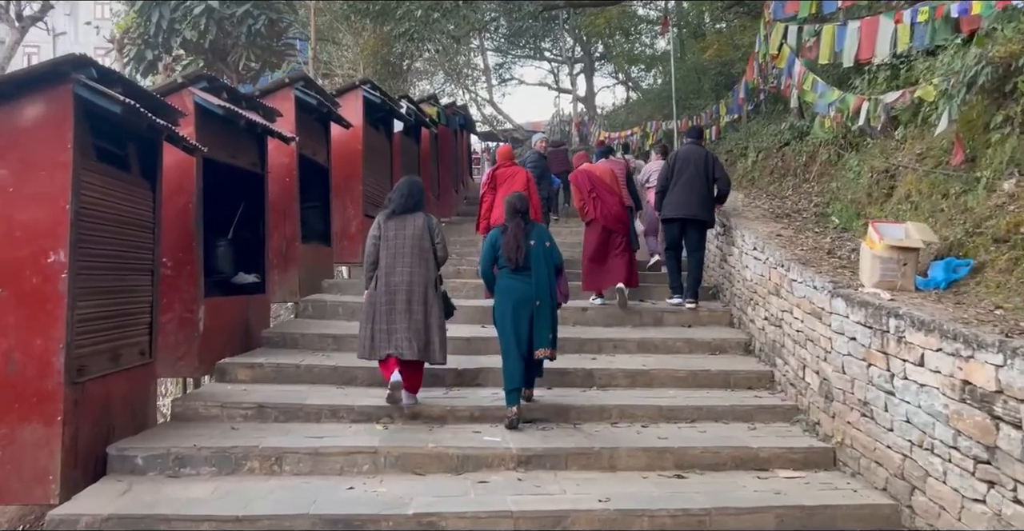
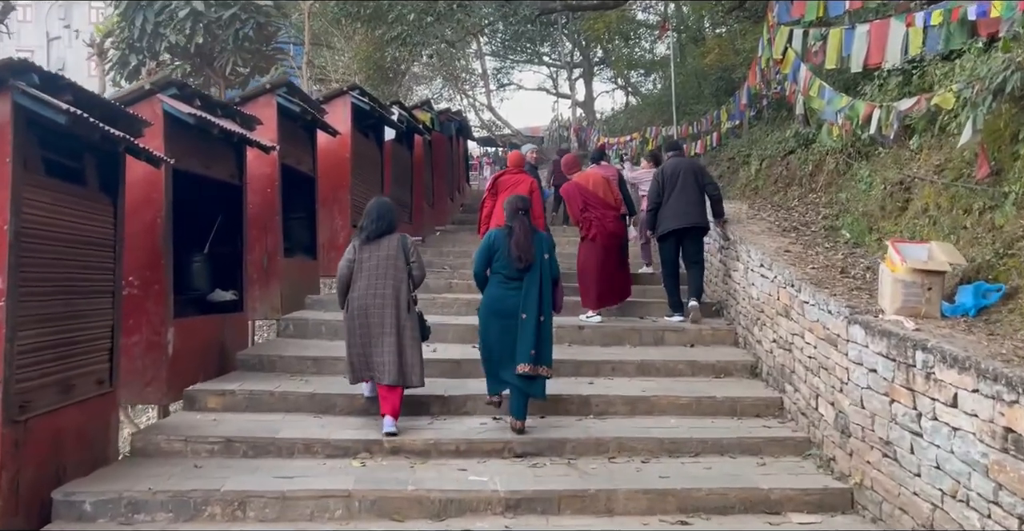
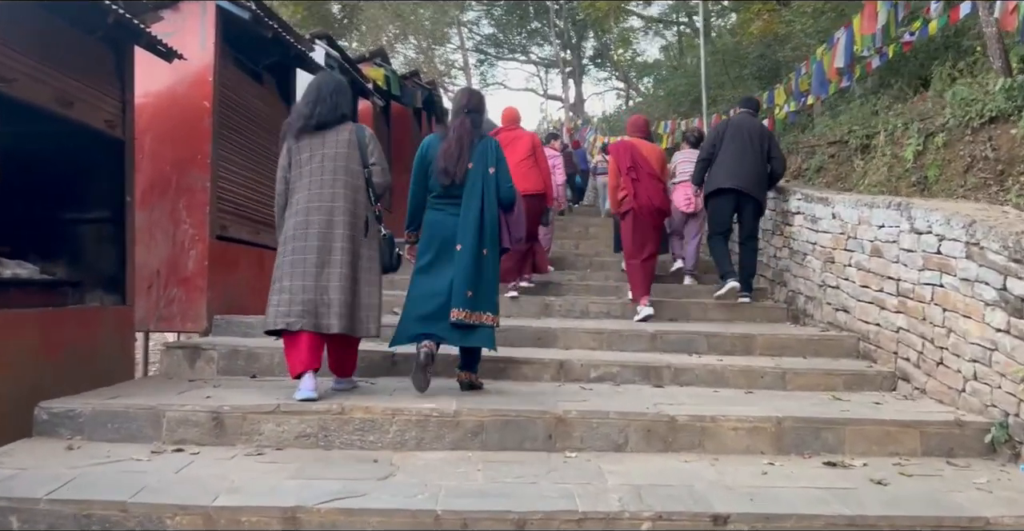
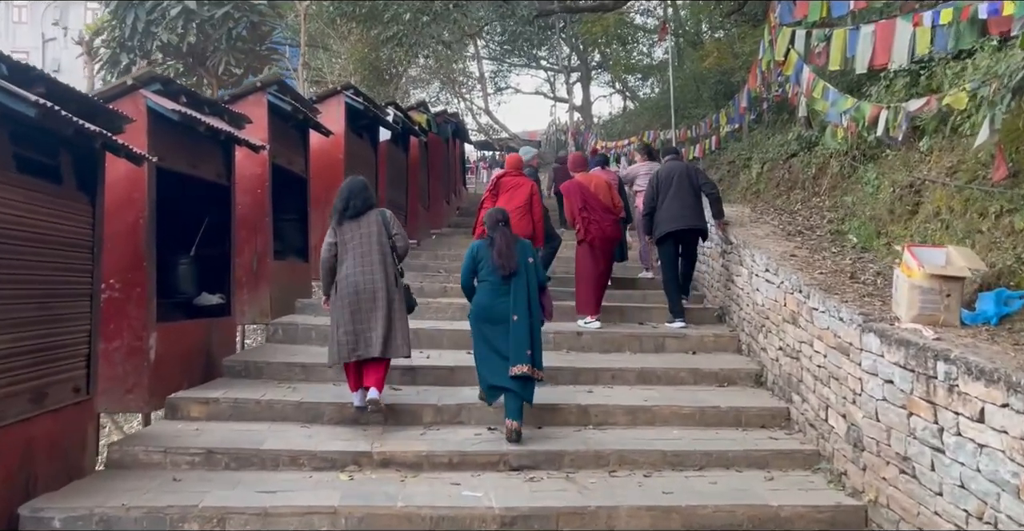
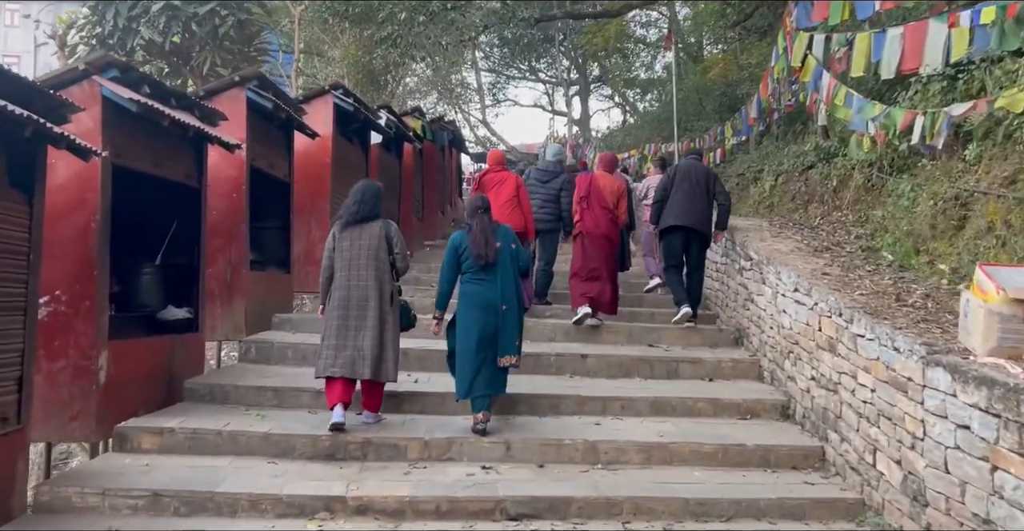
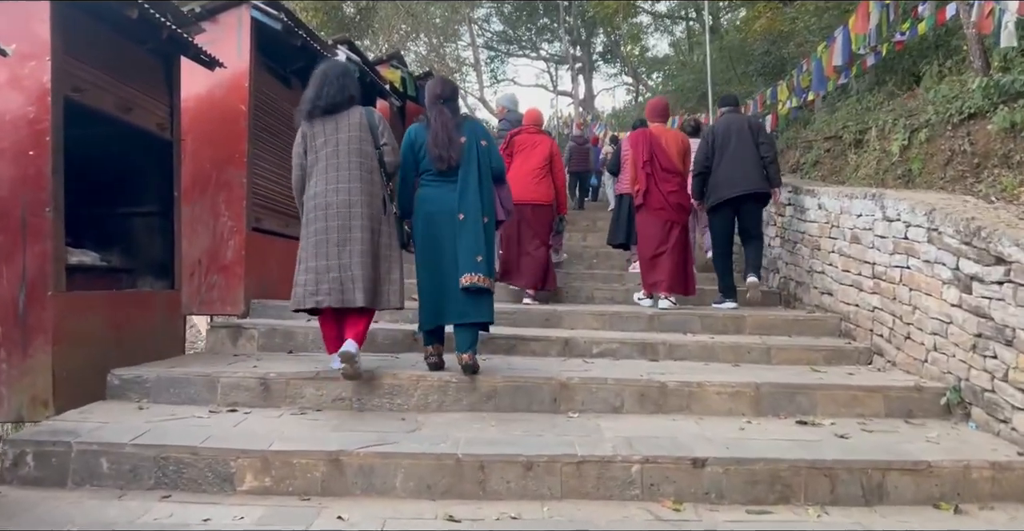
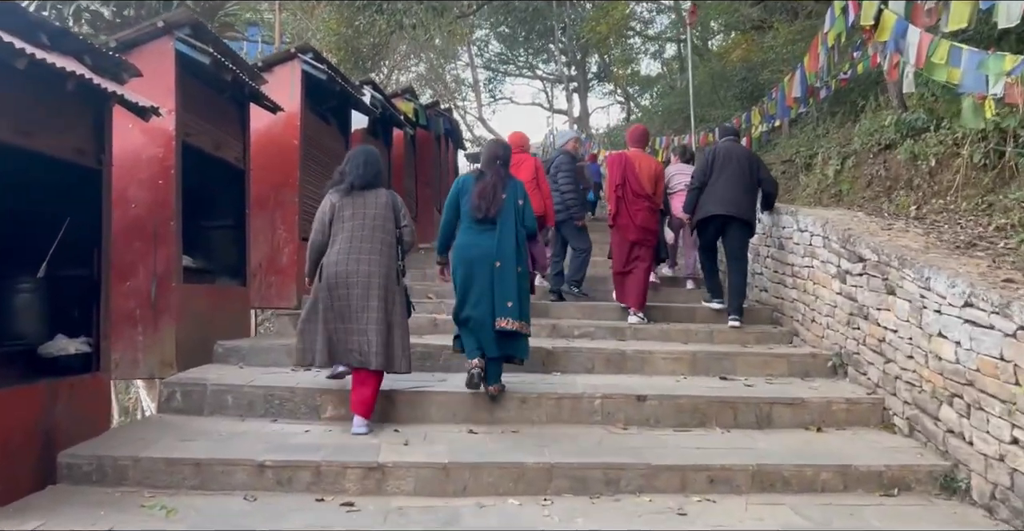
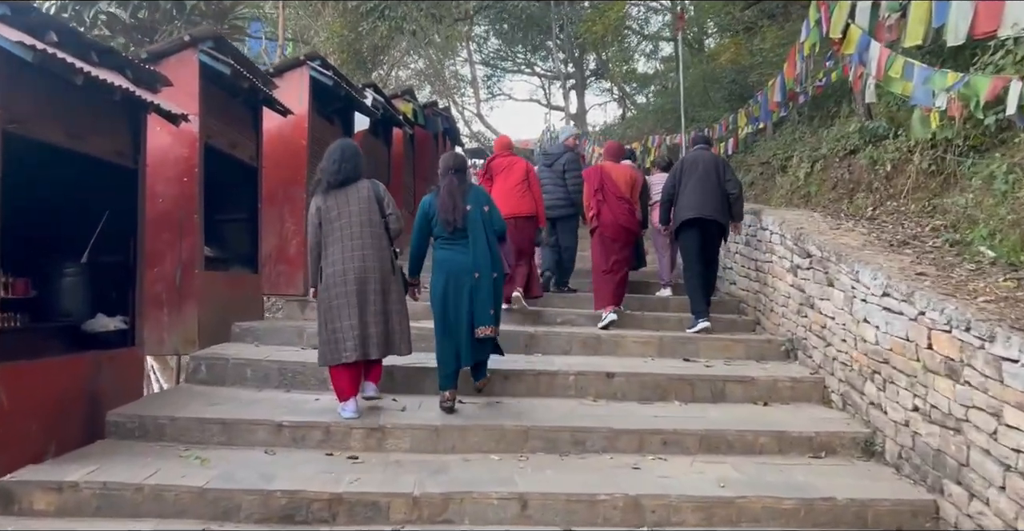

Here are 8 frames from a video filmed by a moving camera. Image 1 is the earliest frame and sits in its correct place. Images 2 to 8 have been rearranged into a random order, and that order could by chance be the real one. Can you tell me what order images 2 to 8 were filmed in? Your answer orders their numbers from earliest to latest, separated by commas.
2, 4, 5, 8, 7, 6, 3
